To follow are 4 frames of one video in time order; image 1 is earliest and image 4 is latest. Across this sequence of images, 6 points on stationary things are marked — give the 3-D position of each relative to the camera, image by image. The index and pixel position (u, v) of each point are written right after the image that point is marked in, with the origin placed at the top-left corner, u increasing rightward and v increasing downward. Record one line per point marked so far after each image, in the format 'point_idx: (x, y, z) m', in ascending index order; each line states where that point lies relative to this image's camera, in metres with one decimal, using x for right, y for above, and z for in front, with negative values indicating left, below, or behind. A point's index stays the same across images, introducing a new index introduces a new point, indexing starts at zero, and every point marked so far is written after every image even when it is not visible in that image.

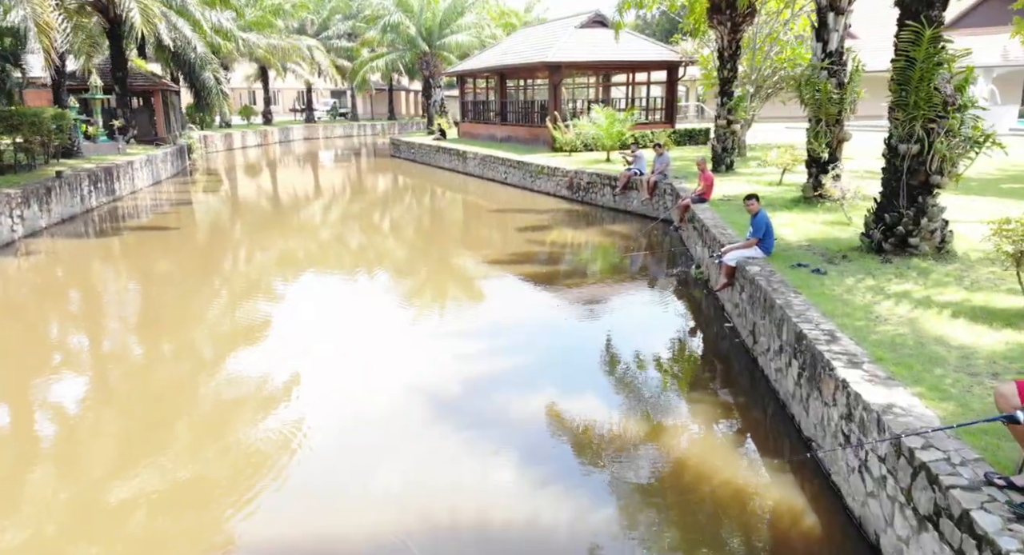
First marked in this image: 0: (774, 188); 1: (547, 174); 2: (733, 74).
0: (+4.4, +1.5, +11.0) m
1: (+0.9, +2.7, +17.5) m
2: (+4.4, +4.0, +13.3) m
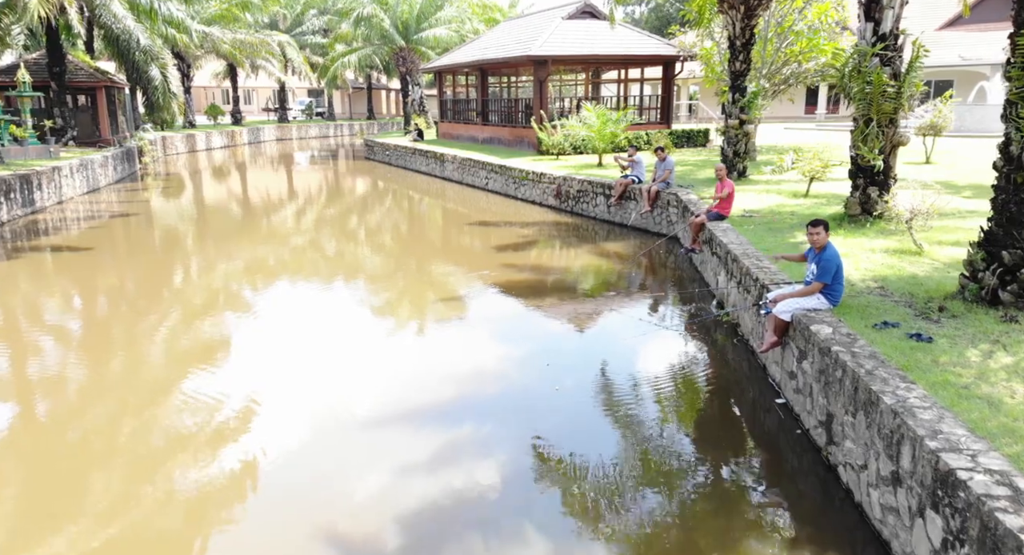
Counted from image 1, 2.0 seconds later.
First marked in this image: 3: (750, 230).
0: (+4.0, +1.0, +9.2) m
1: (+0.4, +2.3, +15.6) m
2: (+4.0, +3.6, +11.5) m
3: (+2.8, +0.5, +7.7) m
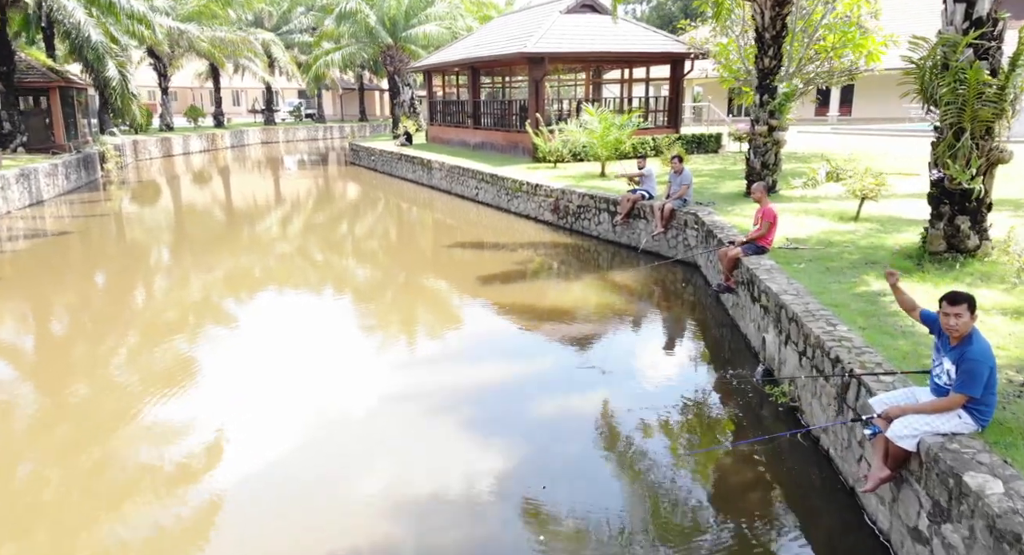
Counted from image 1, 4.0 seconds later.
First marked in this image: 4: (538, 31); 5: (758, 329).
0: (+3.9, +0.6, +7.5) m
1: (+0.3, +1.8, +13.9) m
2: (+3.9, +3.1, +9.8) m
3: (+2.6, +0.1, +5.9) m
4: (+0.7, +6.5, +17.5) m
5: (+2.2, -0.4, +5.8) m
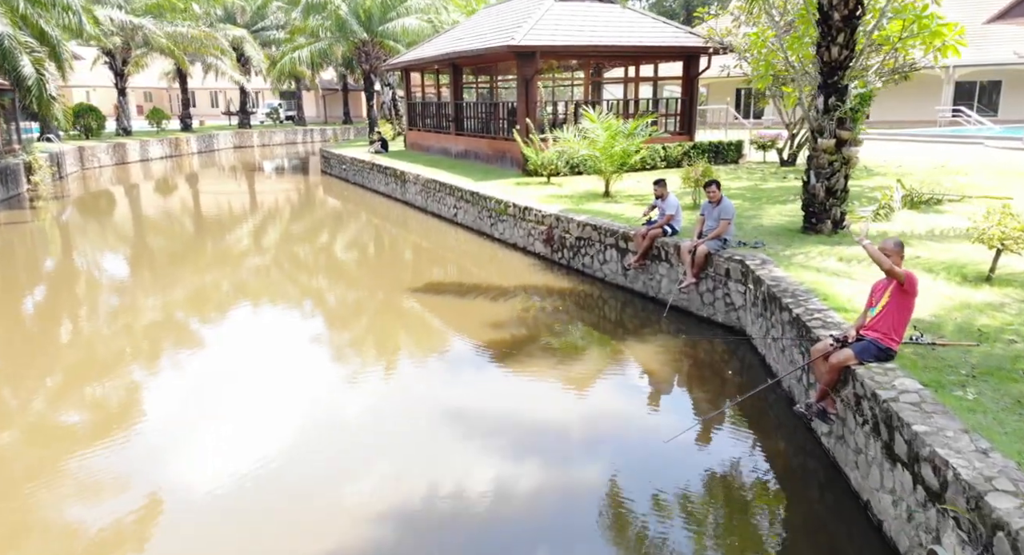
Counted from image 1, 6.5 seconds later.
0: (+3.7, -0.2, +5.0) m
1: (0.0, +1.1, +11.3) m
2: (+3.6, +2.4, +7.2) m
3: (+2.4, -0.7, +3.4) m
4: (+0.4, +5.8, +15.0) m
5: (+1.9, -1.2, +3.3) m
